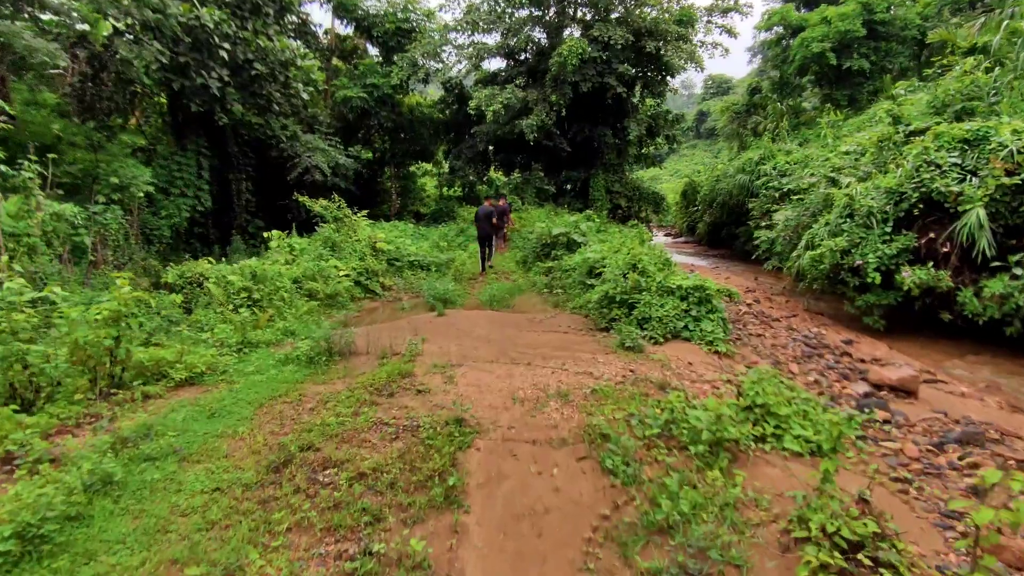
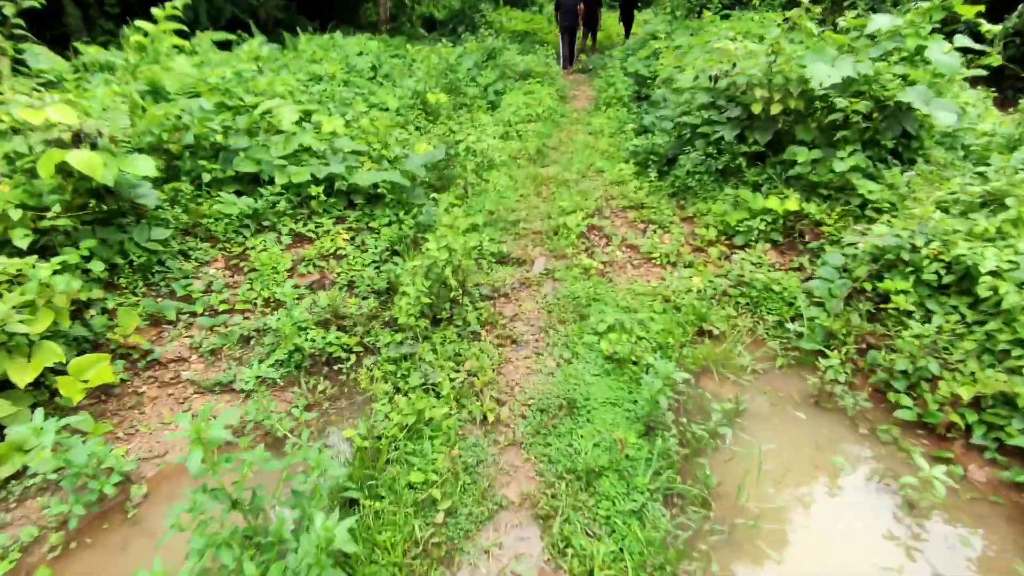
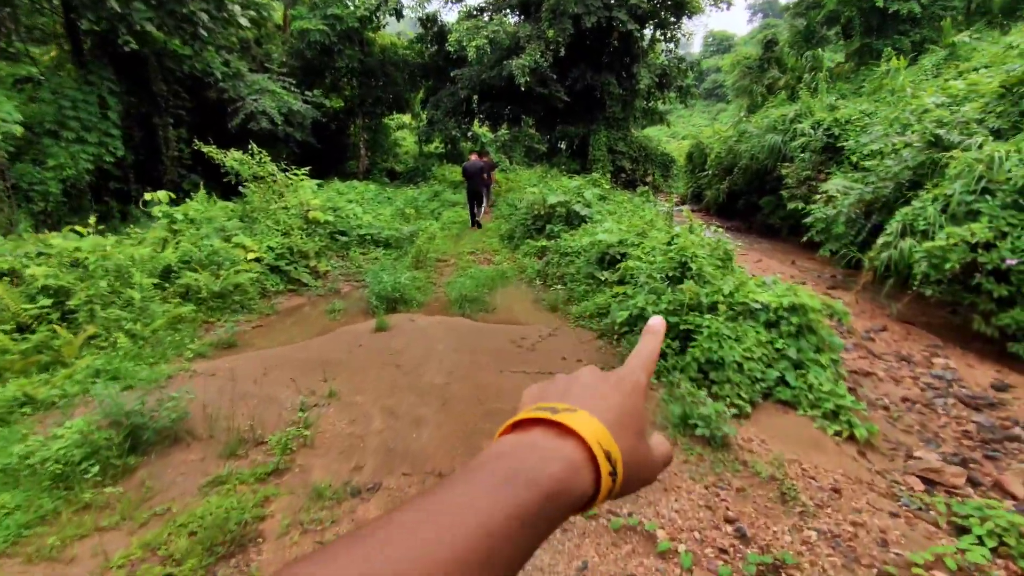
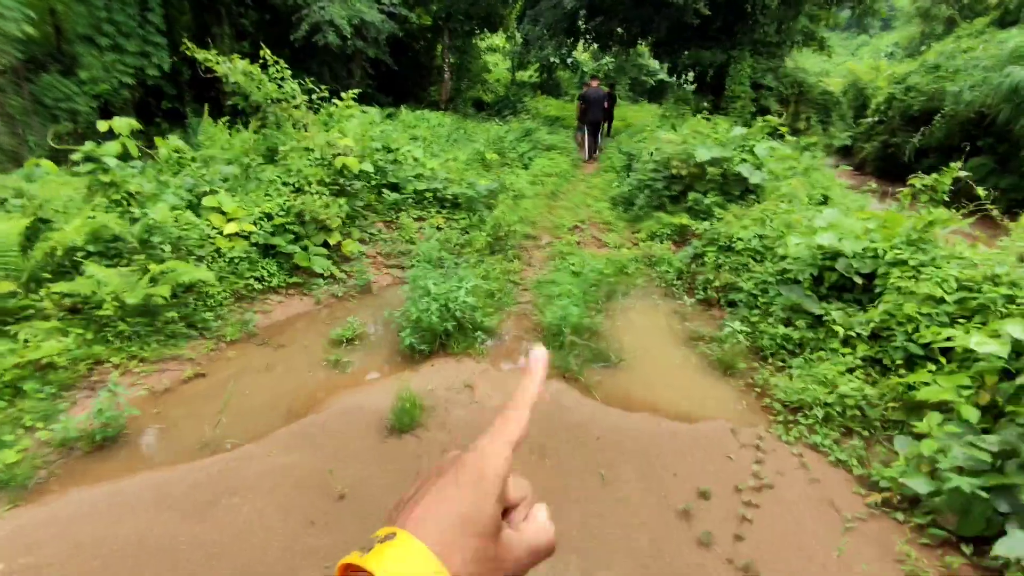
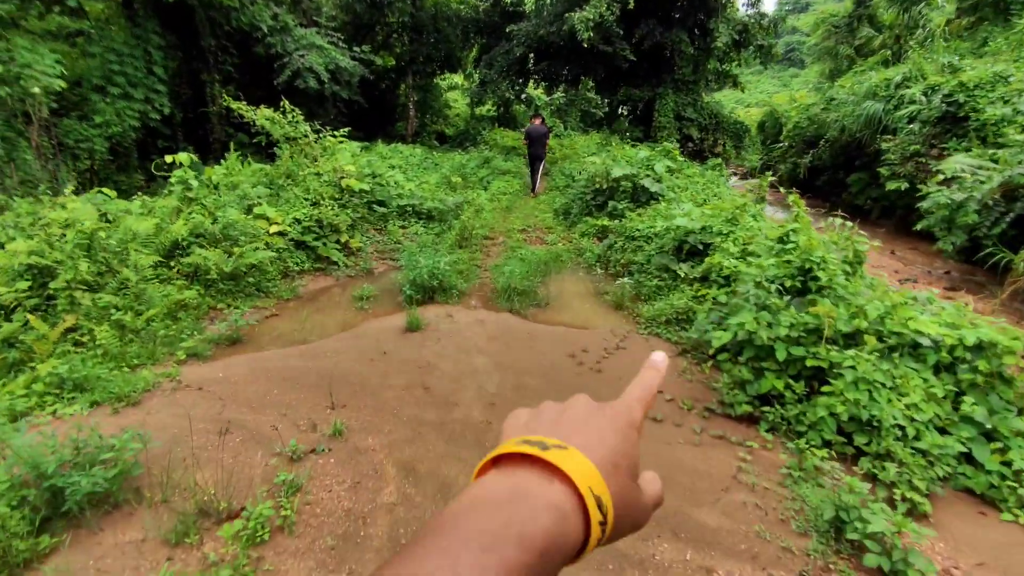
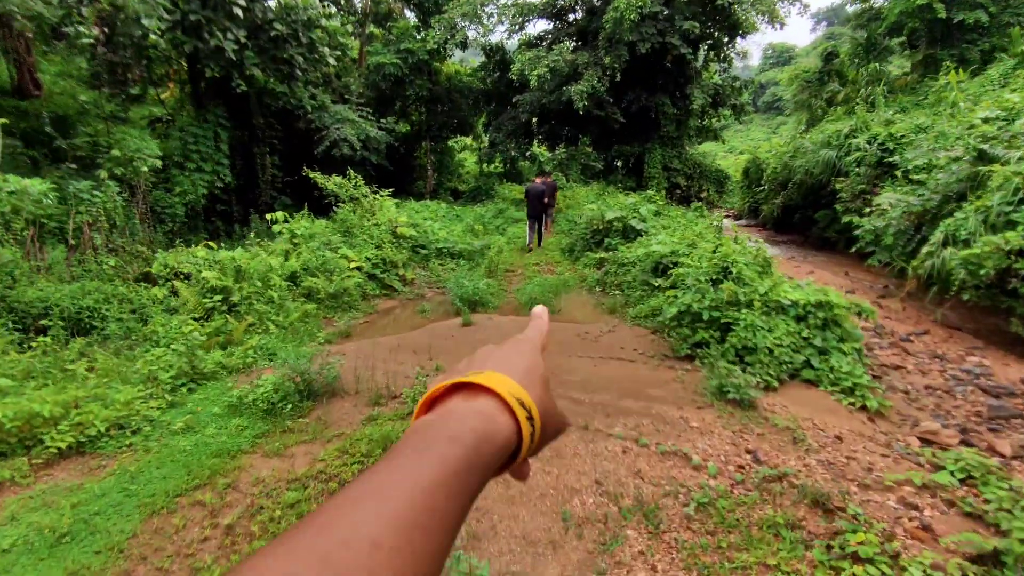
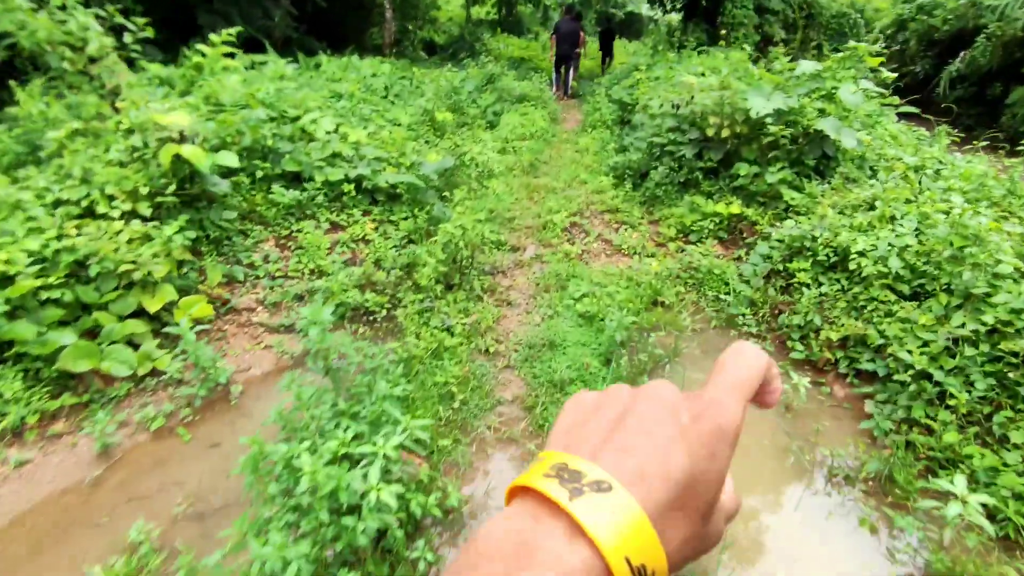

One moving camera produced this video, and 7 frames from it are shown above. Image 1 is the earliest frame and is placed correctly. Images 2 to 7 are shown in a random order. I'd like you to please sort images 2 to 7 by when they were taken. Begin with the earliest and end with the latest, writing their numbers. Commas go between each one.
6, 3, 5, 4, 7, 2
